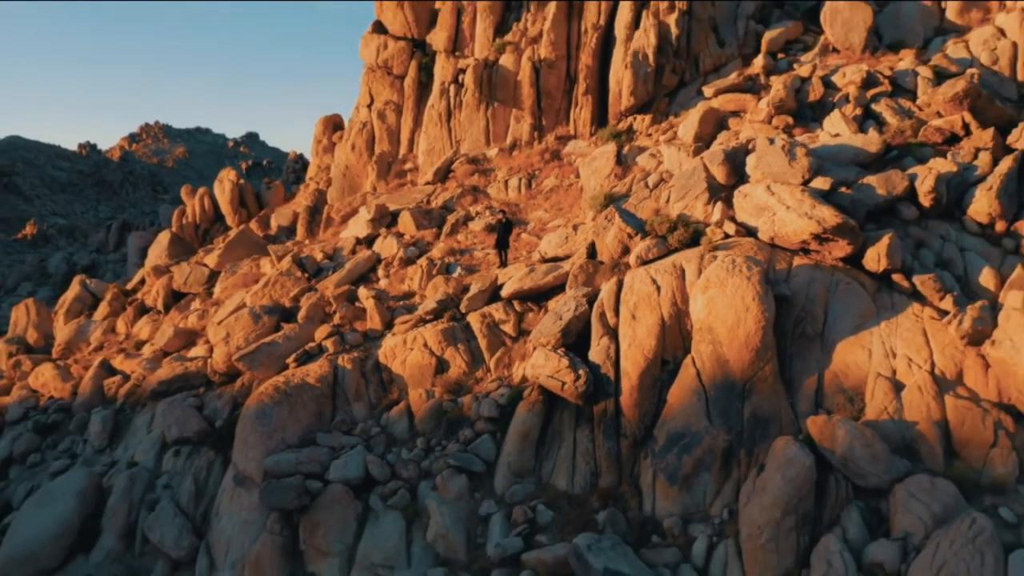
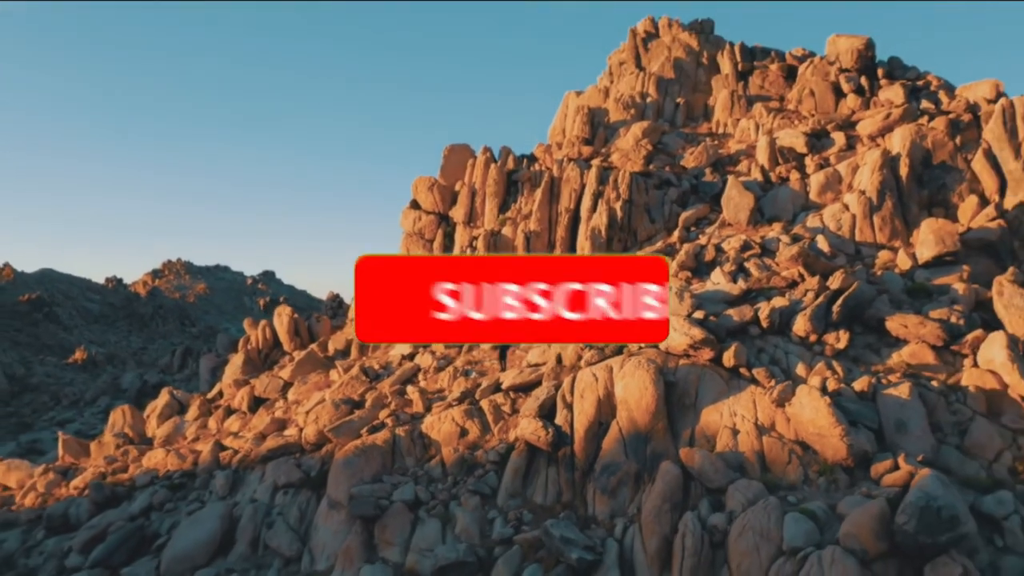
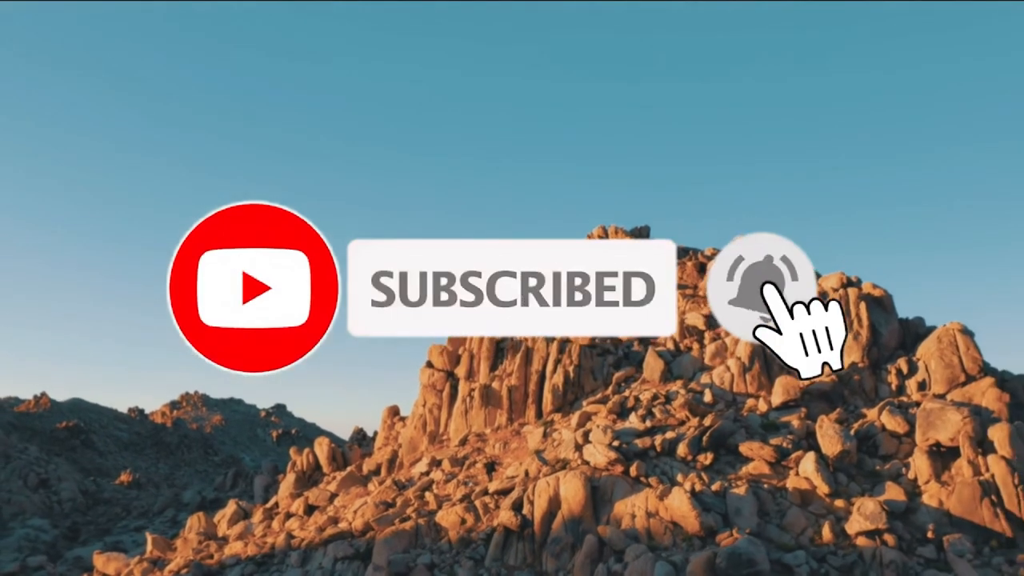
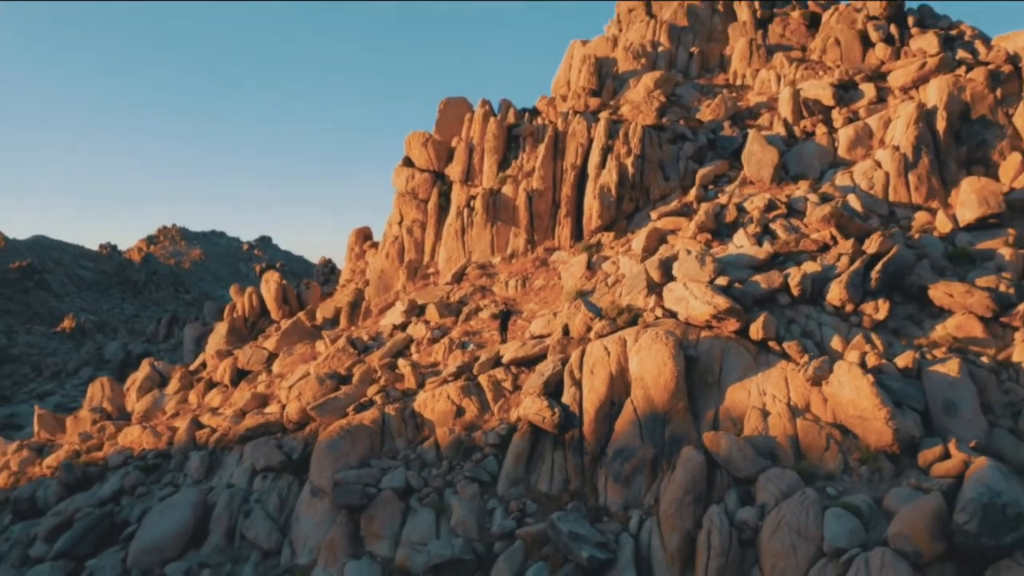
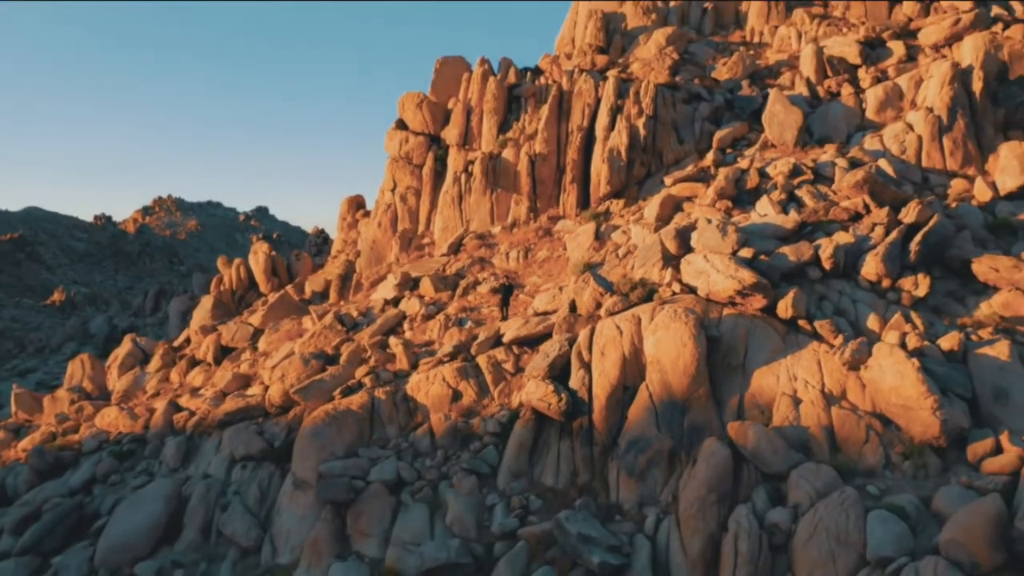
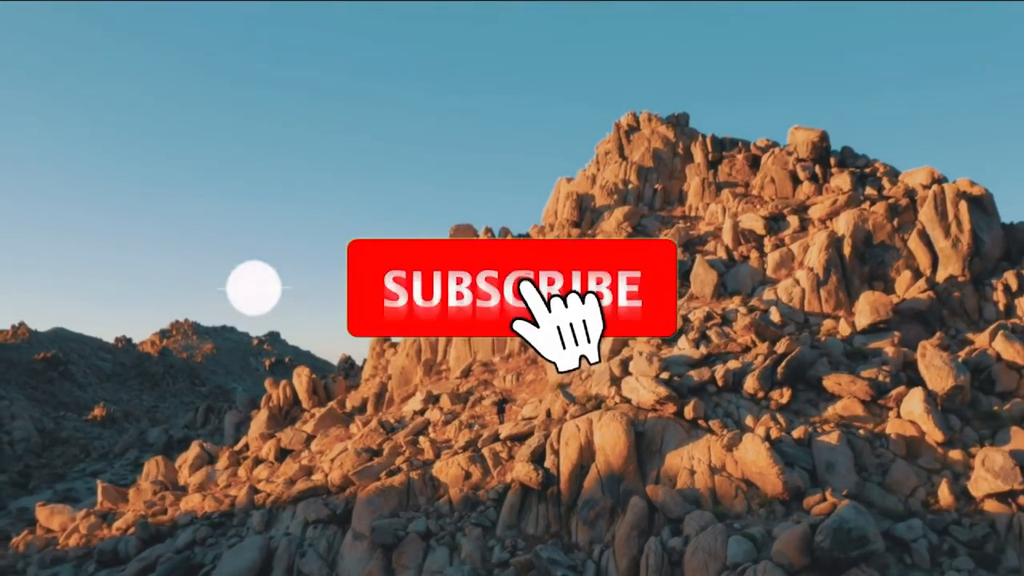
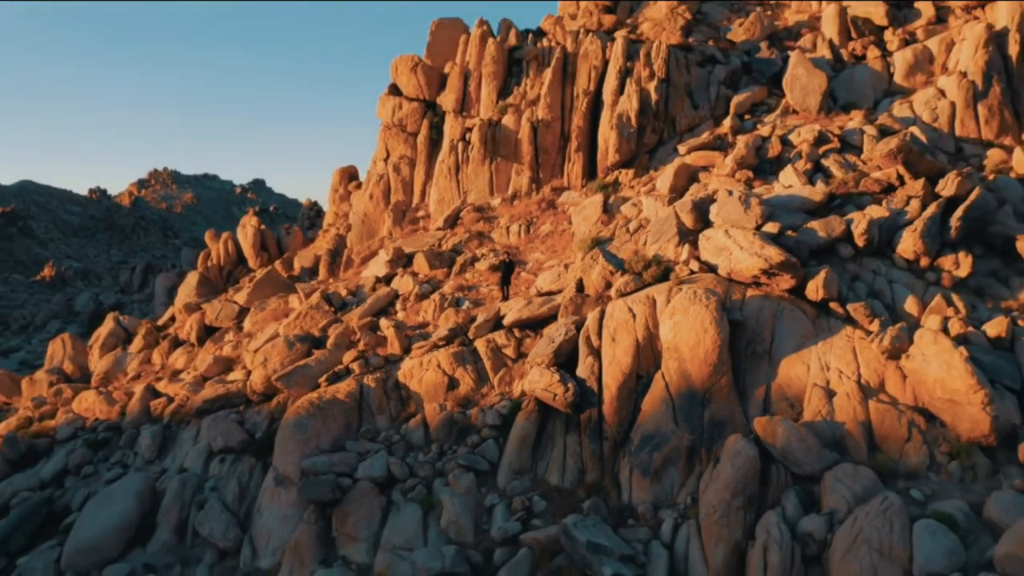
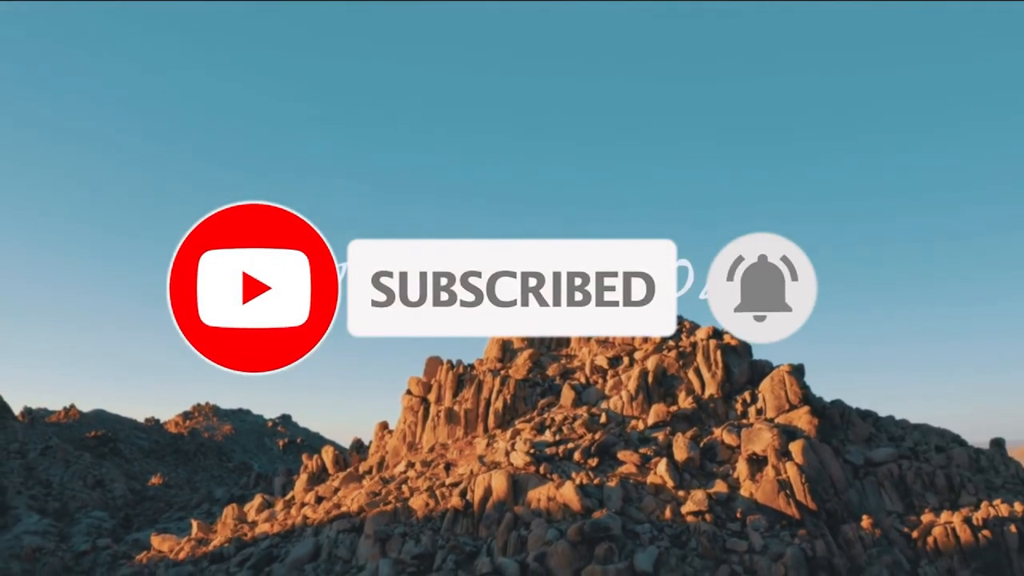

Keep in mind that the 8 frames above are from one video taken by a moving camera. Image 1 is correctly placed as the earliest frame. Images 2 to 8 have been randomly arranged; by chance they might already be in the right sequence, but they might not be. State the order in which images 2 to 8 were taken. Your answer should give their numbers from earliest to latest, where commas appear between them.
7, 5, 4, 2, 6, 3, 8
